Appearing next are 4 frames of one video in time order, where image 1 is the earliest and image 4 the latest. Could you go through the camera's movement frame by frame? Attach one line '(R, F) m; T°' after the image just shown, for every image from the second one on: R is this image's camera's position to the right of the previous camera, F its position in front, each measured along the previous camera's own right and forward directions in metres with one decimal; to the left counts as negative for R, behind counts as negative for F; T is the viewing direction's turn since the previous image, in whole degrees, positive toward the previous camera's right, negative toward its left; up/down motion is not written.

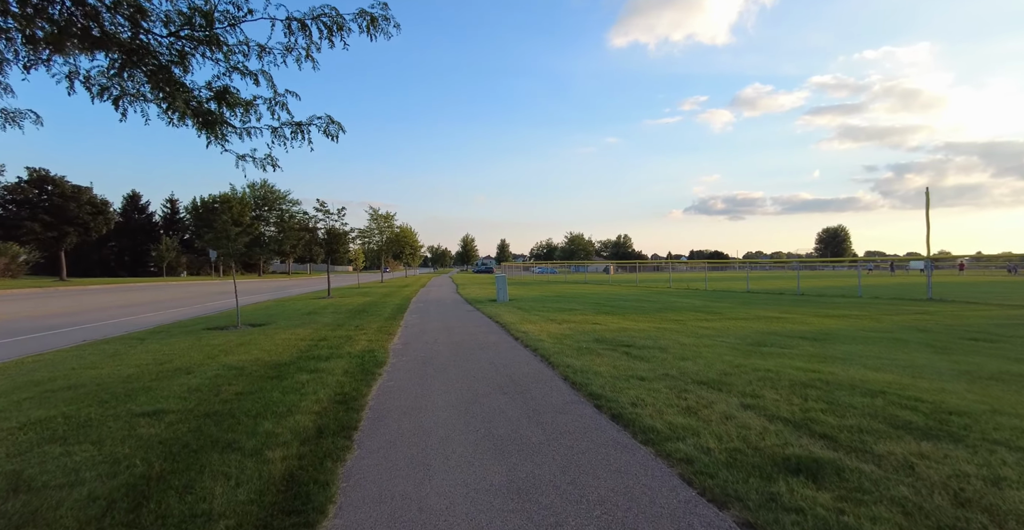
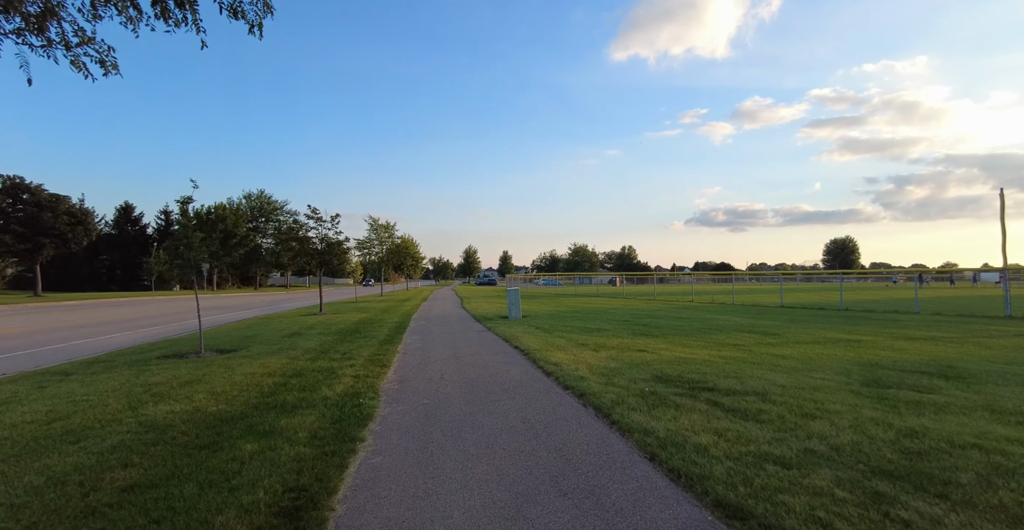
(-0.4, +2.3) m; 0°
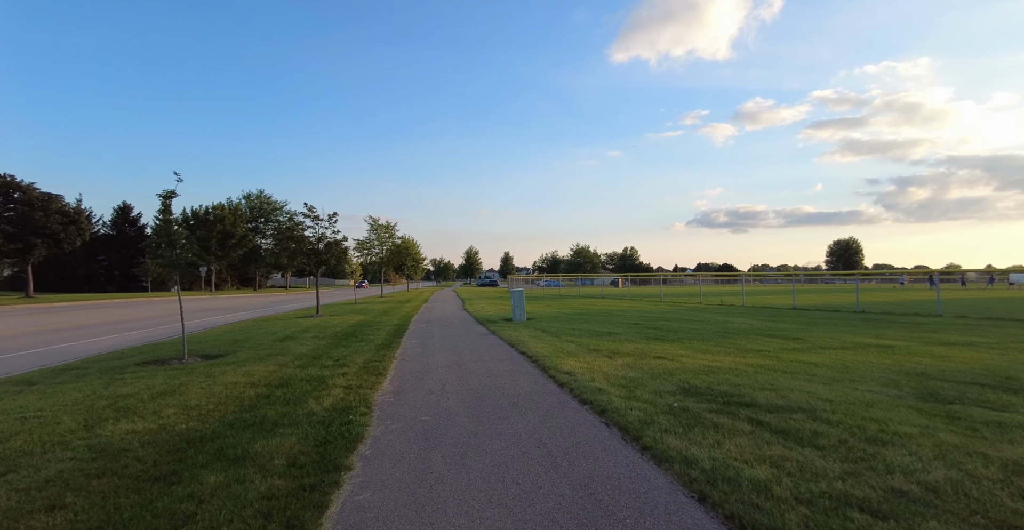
(-0.1, +0.8) m; 0°
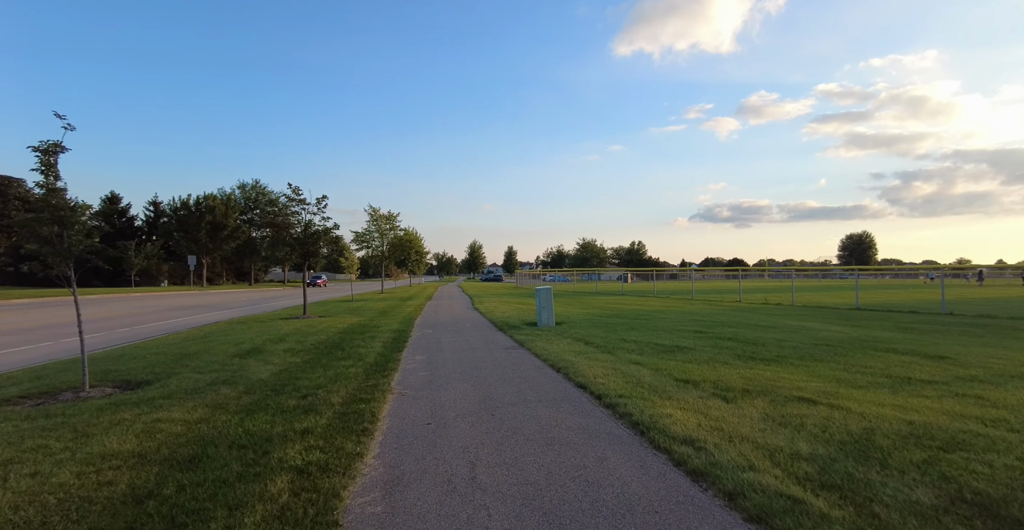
(-0.7, +3.3) m; 0°
